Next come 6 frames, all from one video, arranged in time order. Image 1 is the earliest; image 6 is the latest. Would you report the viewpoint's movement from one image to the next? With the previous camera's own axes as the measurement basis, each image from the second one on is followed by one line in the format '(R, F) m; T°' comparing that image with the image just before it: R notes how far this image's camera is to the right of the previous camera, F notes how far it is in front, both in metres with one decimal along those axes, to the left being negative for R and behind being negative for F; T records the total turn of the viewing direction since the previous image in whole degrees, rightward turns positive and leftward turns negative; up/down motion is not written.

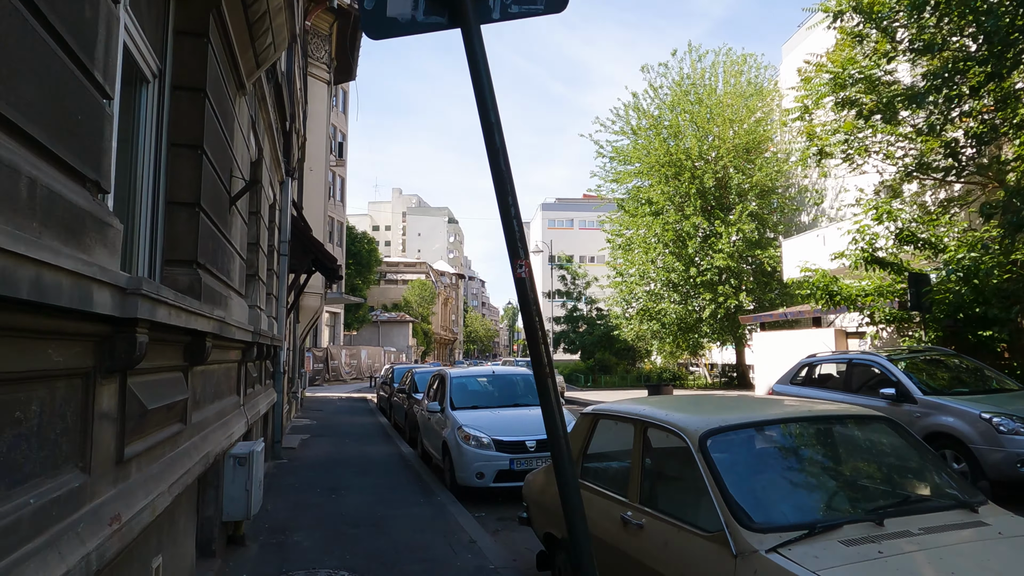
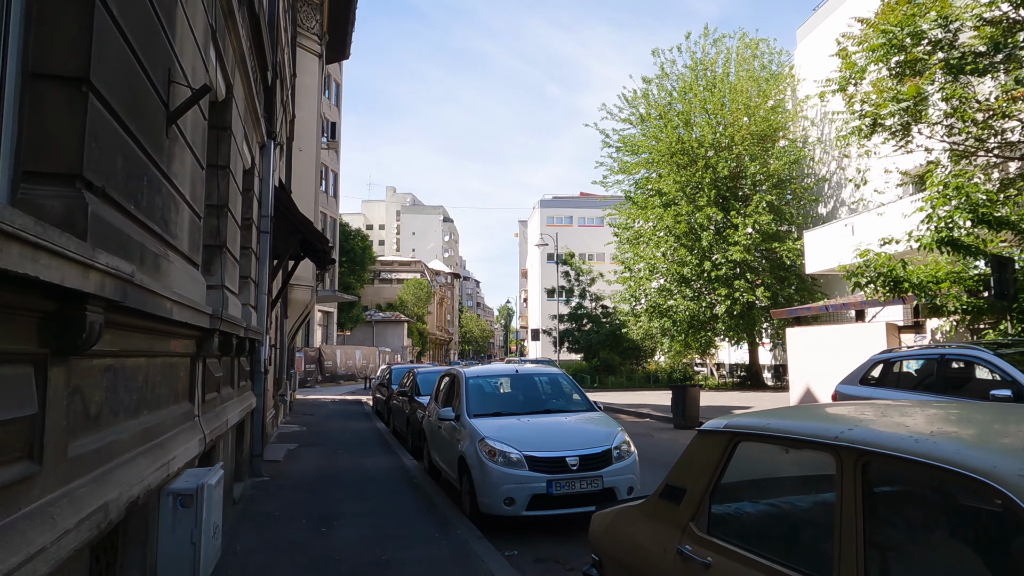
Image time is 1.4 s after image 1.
(-0.4, +1.7) m; +1°
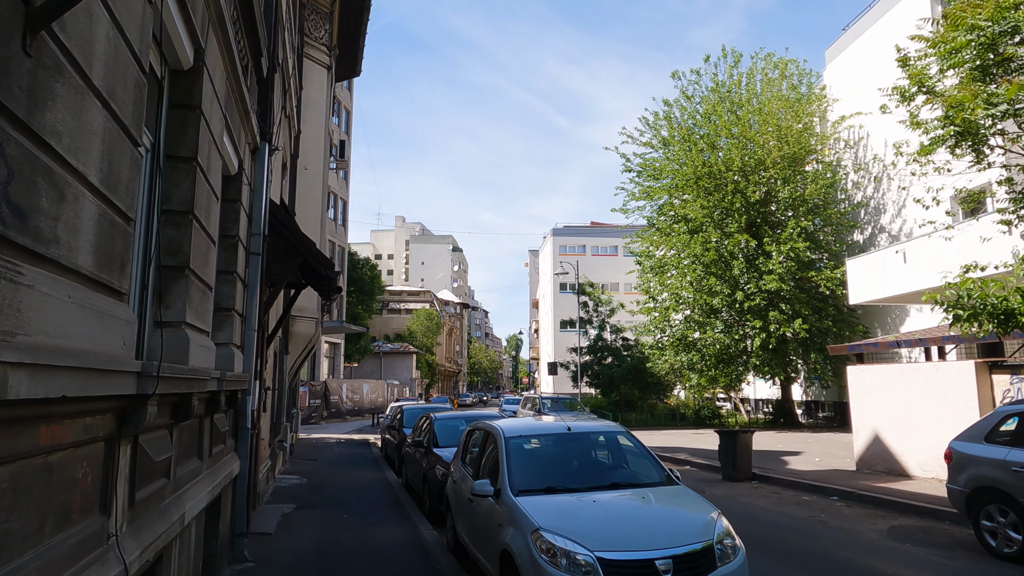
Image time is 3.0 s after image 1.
(-0.4, +1.7) m; -1°
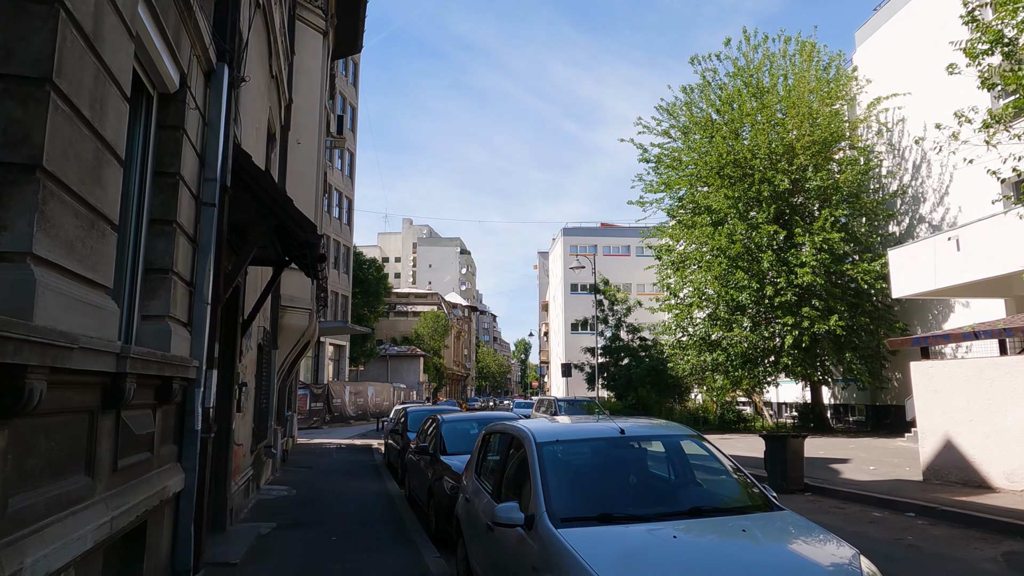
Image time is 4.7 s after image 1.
(-0.2, +1.7) m; -1°
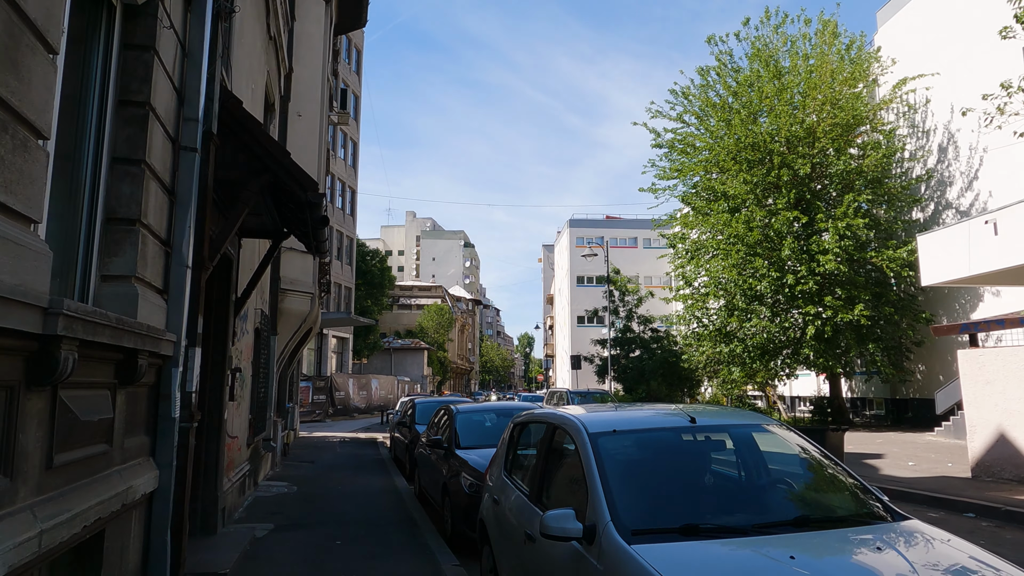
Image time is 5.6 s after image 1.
(-0.3, +0.9) m; 0°
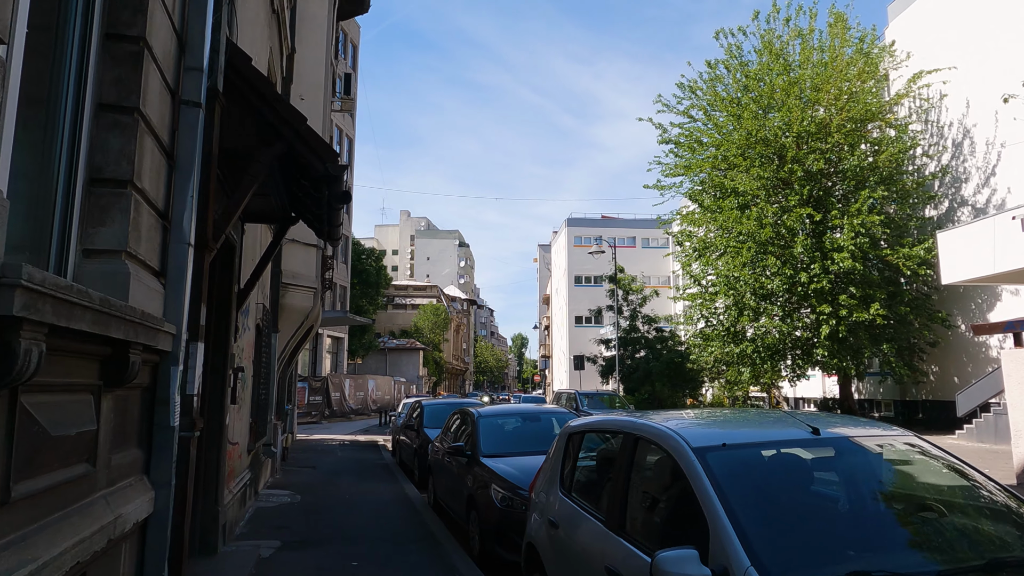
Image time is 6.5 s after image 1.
(-0.4, +0.7) m; +1°
